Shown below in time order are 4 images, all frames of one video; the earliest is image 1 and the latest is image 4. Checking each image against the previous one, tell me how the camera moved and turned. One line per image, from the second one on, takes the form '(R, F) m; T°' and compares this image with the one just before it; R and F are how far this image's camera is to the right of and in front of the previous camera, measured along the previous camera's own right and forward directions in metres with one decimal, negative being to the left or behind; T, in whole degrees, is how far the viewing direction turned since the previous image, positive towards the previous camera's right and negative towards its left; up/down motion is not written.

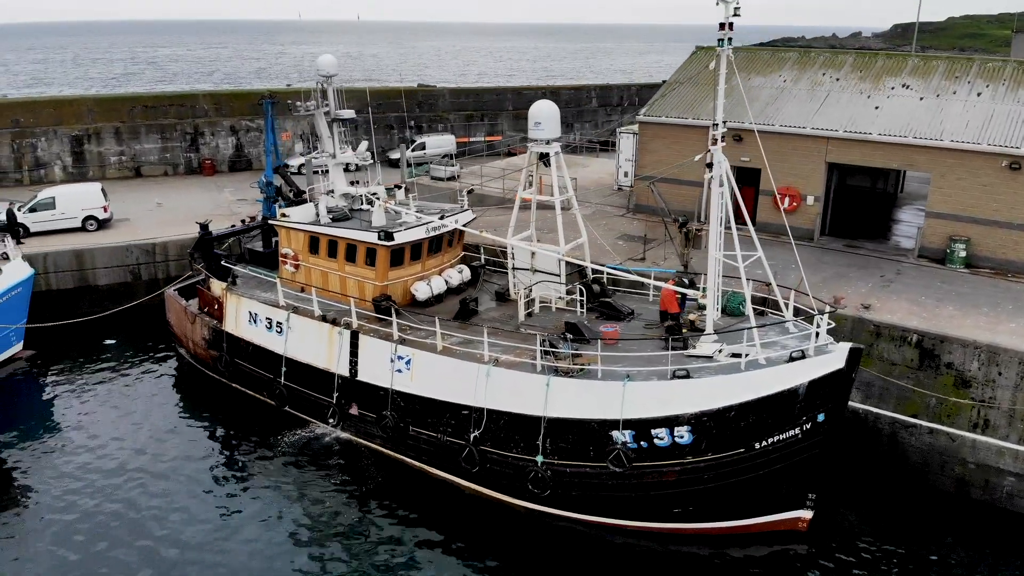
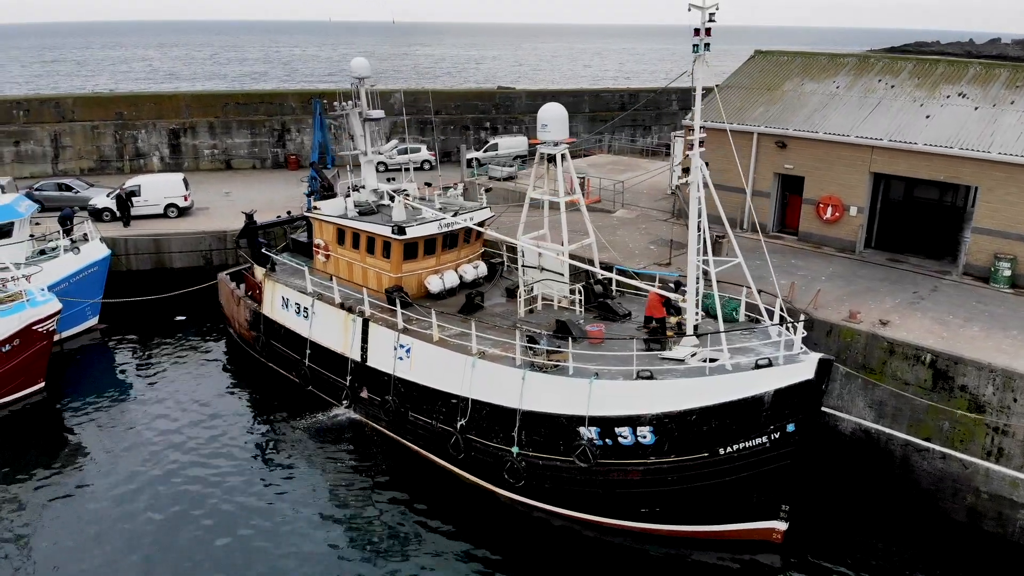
(+1.5, -0.3) m; -8°
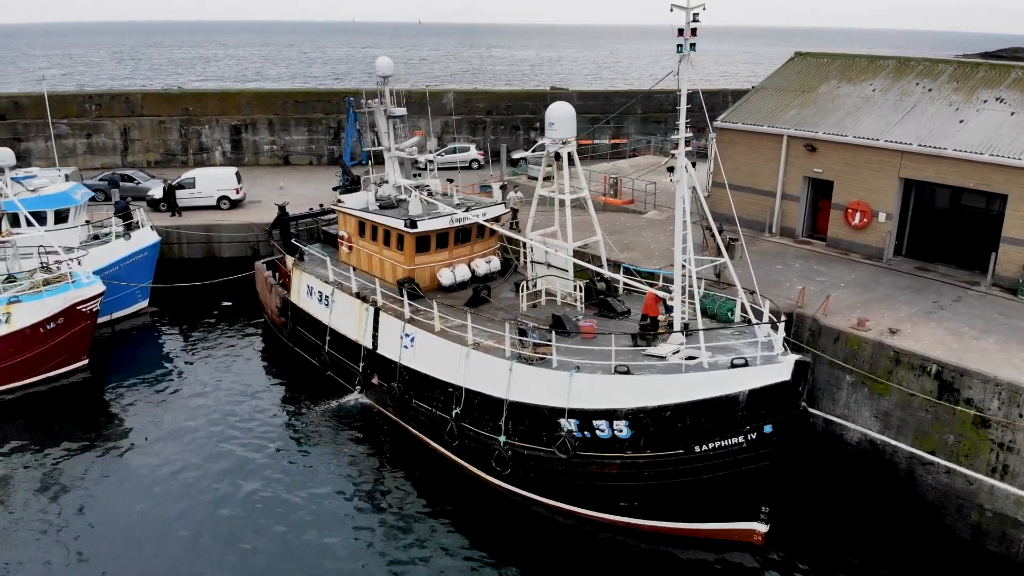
(+1.0, -0.2) m; -5°
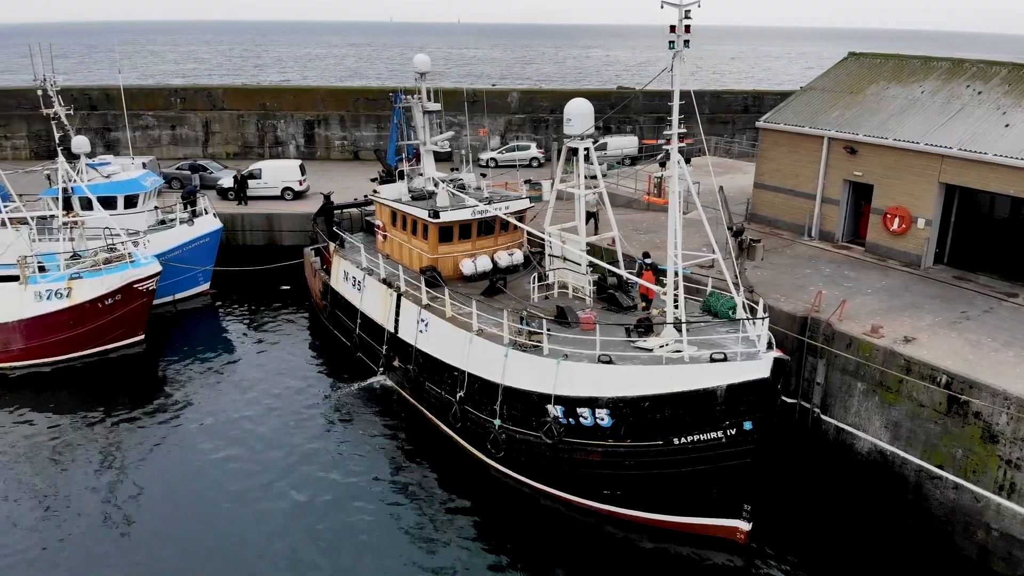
(+1.2, -0.3) m; -6°
